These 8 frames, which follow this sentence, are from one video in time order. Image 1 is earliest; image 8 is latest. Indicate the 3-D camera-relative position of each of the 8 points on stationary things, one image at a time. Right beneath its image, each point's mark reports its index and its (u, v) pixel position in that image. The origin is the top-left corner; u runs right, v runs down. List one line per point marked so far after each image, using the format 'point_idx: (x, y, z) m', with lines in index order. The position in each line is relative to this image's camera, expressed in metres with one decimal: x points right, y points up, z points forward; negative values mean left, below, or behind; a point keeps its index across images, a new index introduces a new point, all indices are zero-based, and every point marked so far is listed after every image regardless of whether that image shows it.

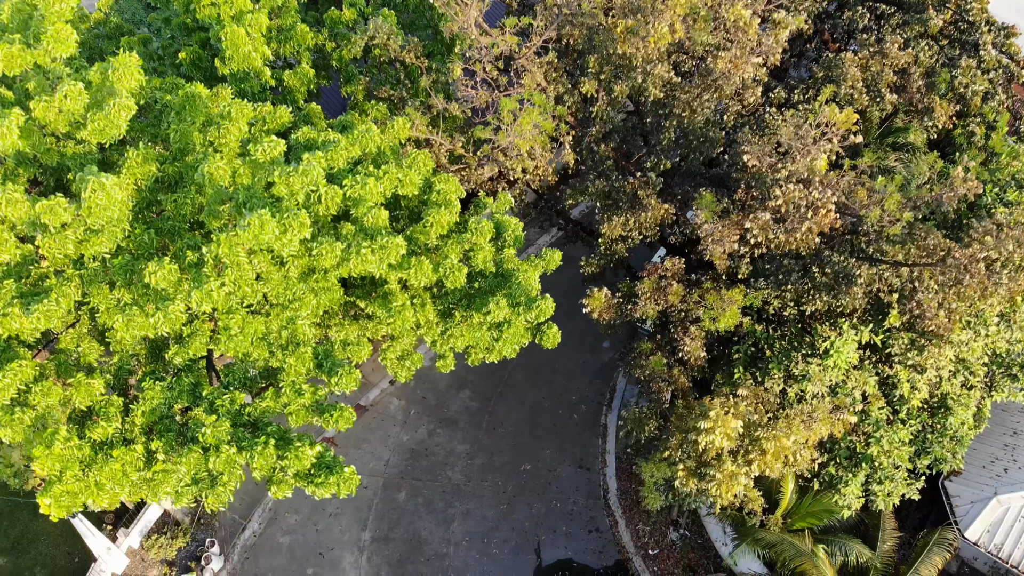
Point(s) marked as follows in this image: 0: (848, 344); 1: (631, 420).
0: (+6.9, -1.1, +11.1) m
1: (+2.7, -3.0, +12.3) m
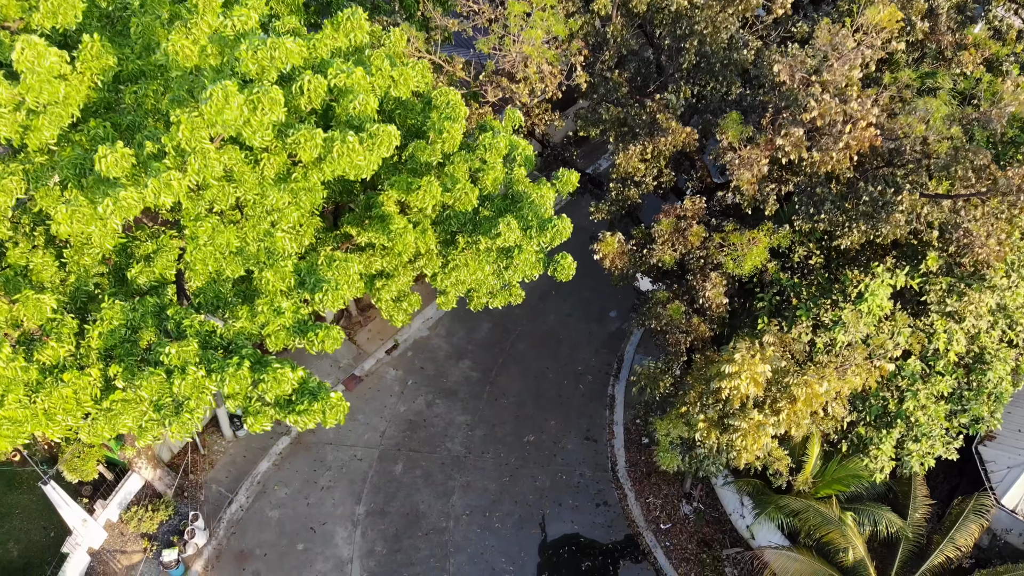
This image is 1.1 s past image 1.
0: (+7.0, 0.0, +10.2) m
1: (+2.8, -1.9, +11.4) m
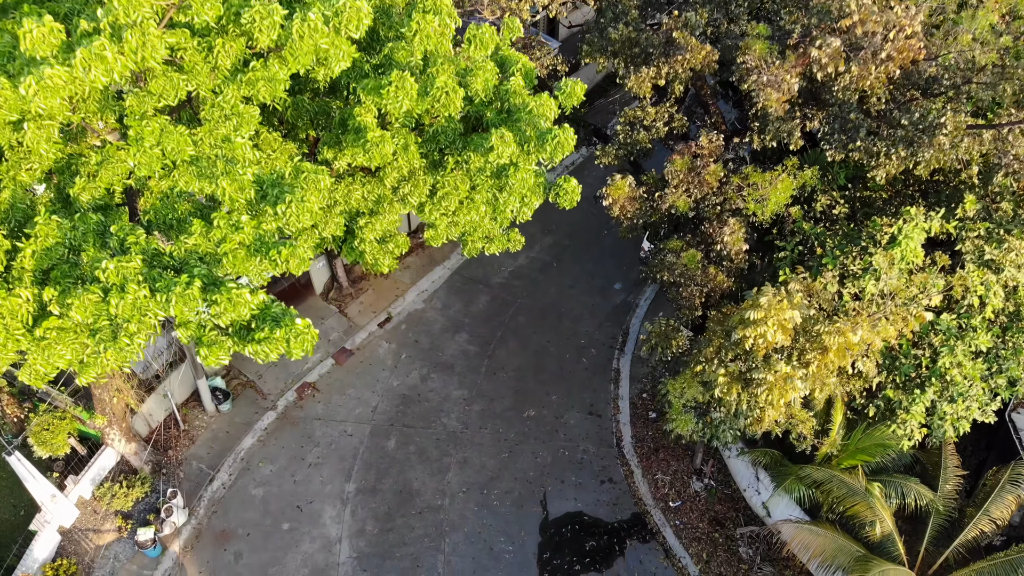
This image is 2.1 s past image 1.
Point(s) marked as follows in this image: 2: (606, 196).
0: (+7.0, +1.0, +9.3) m
1: (+2.8, -0.9, +10.5) m
2: (+1.7, +1.8, +10.1) m
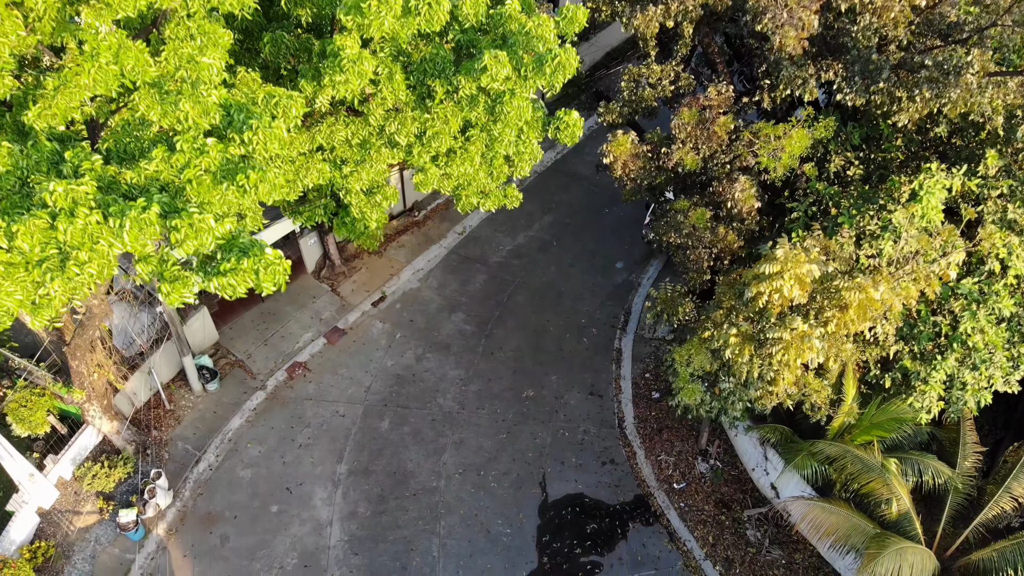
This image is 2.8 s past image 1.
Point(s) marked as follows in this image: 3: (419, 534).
0: (+6.9, +1.7, +8.8) m
1: (+2.8, -0.2, +10.0) m
2: (+1.7, +2.4, +9.6) m
3: (-2.2, -5.9, +12.9) m
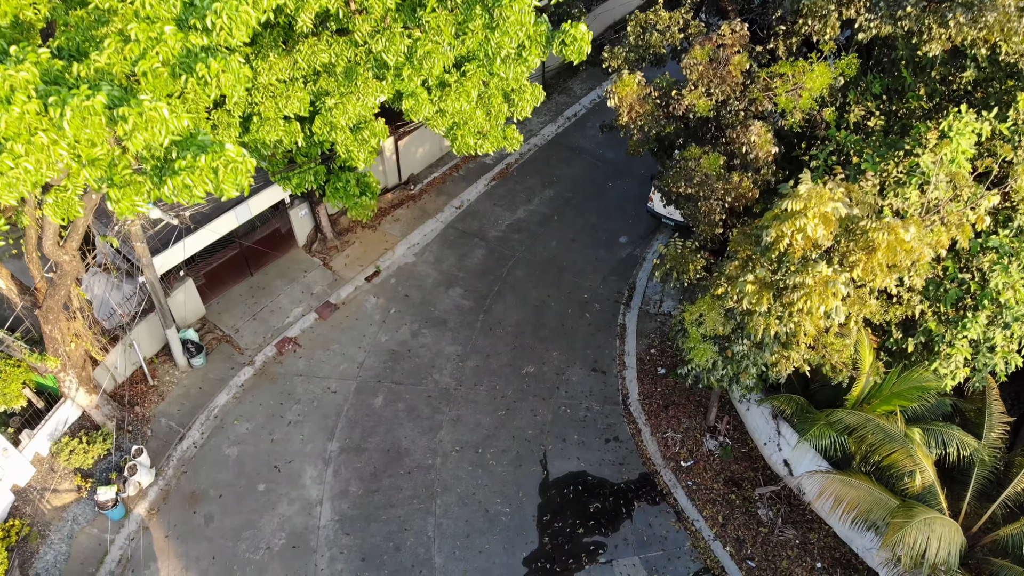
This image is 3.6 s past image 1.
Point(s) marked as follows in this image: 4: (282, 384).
0: (+6.9, +2.4, +8.2) m
1: (+2.7, +0.5, +9.4) m
2: (+1.7, +3.2, +9.0) m
3: (-2.2, -5.1, +12.2) m
4: (-5.9, -2.5, +13.9) m
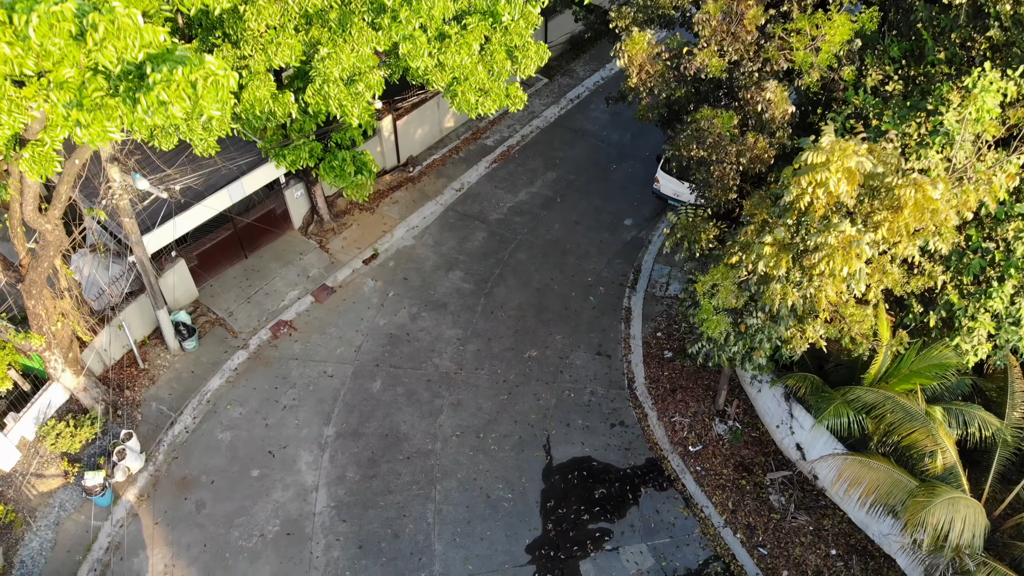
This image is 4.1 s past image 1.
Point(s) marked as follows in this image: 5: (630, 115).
0: (+7.0, +2.9, +7.7) m
1: (+2.8, +1.0, +8.9) m
2: (+1.7, +3.7, +8.6) m
3: (-2.2, -4.6, +11.8) m
4: (-5.9, -2.0, +13.5) m
5: (+4.0, +5.8, +18.2) m
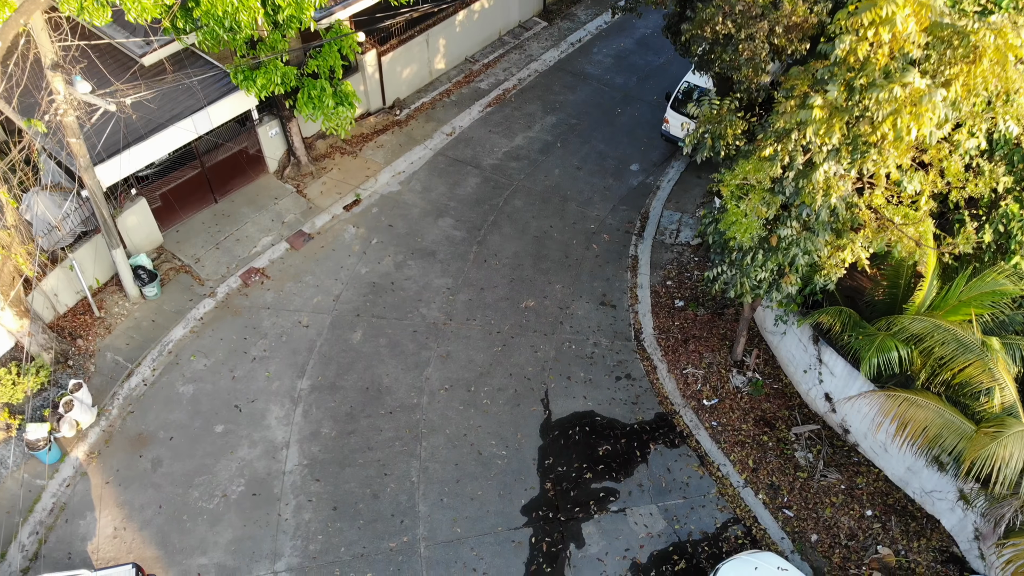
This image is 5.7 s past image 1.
0: (+6.8, +4.3, +6.5) m
1: (+2.7, +2.4, +7.7) m
2: (+1.6, +5.0, +7.3) m
3: (-2.3, -3.3, +10.5) m
4: (-6.0, -0.7, +12.2) m
5: (+3.9, +7.1, +16.9) m
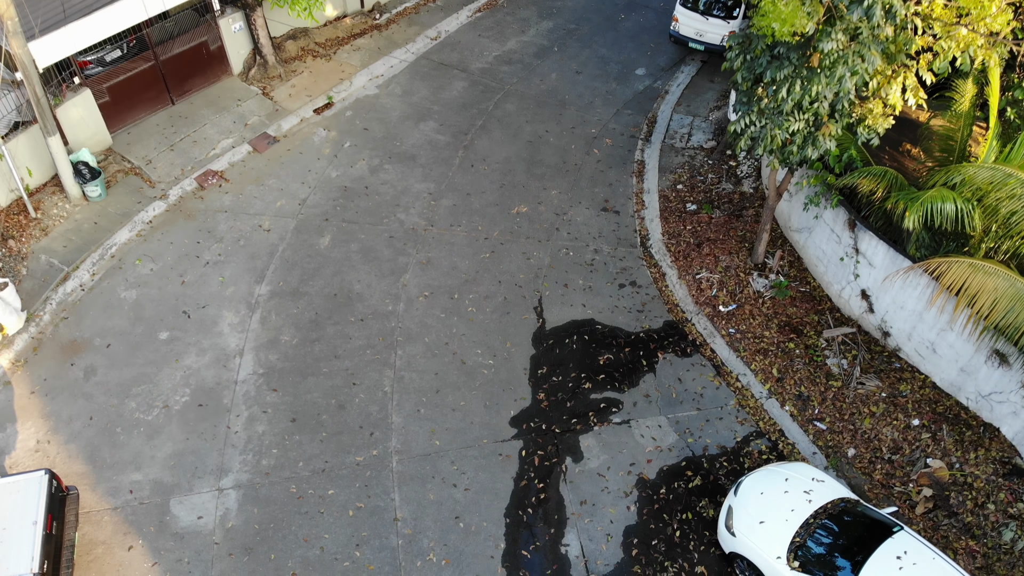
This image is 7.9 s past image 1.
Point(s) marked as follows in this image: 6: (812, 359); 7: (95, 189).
0: (+6.6, +6.2, +5.0) m
1: (+2.5, +4.3, +6.2) m
2: (+1.4, +7.0, +5.9) m
3: (-2.5, -1.3, +9.1) m
4: (-6.2, +1.3, +10.8) m
5: (+3.7, +9.2, +15.5) m
6: (+5.0, -1.2, +9.1) m
7: (-8.3, +2.0, +10.7) m
